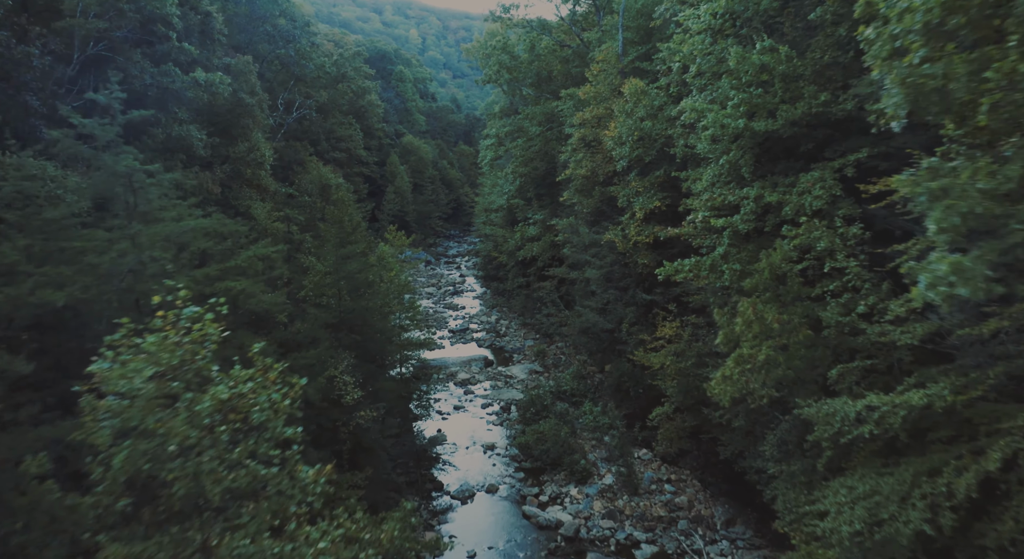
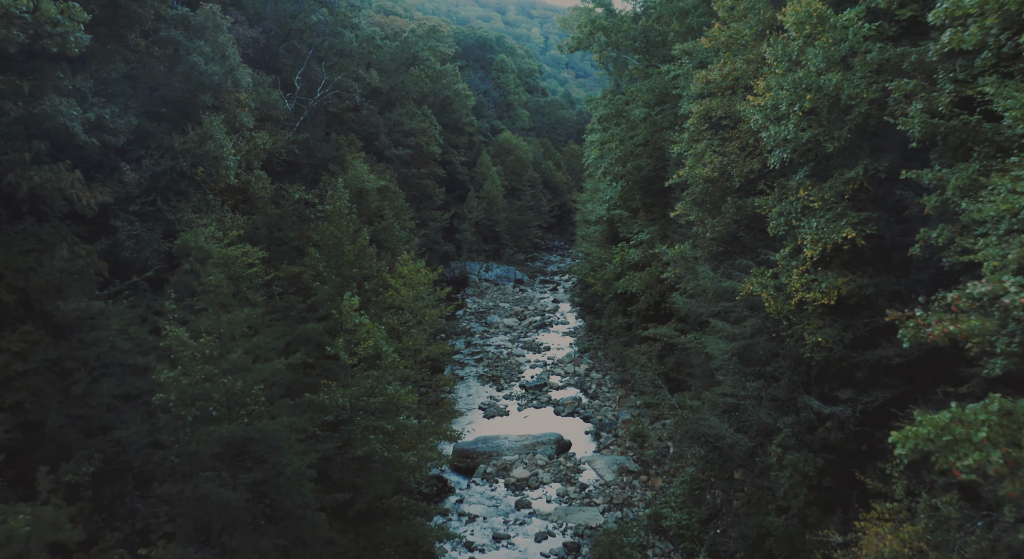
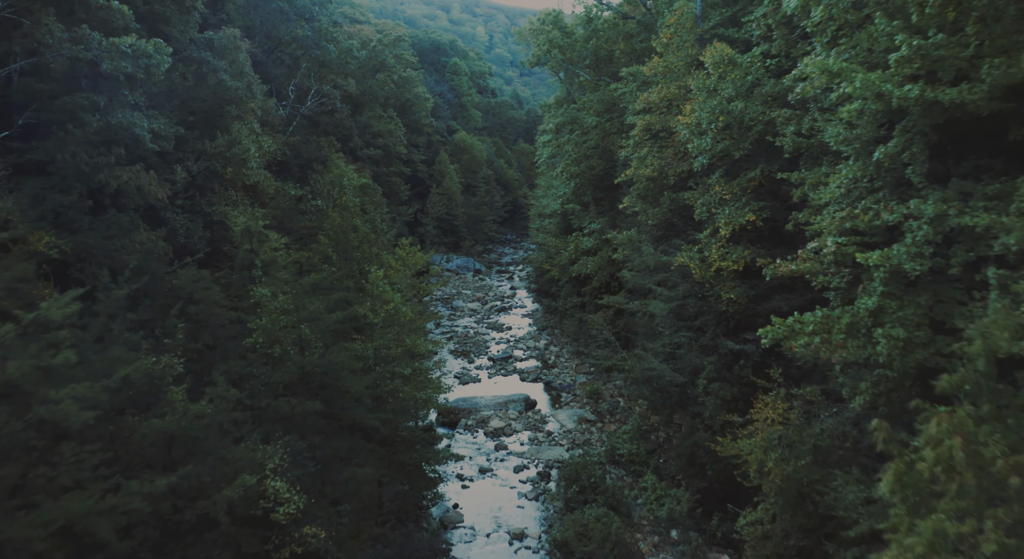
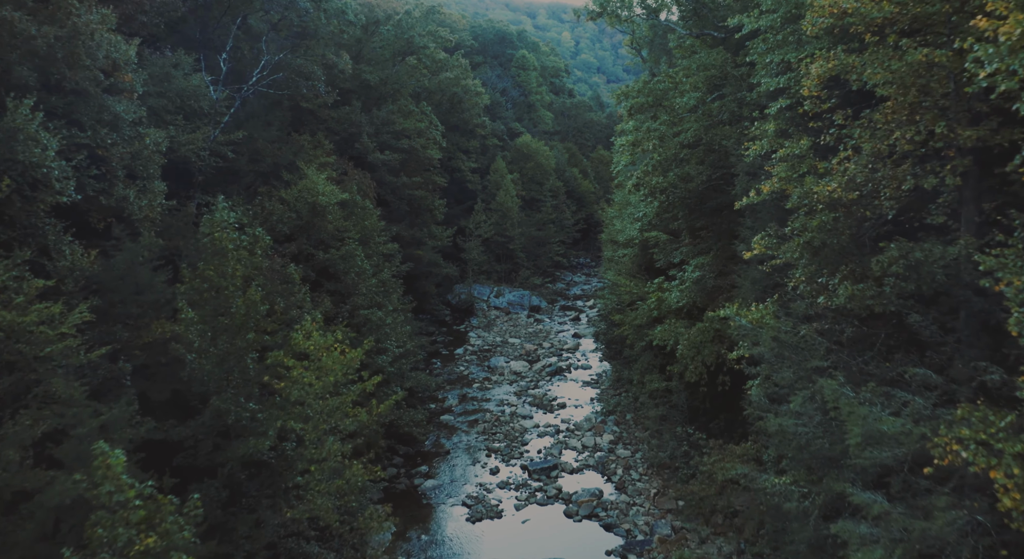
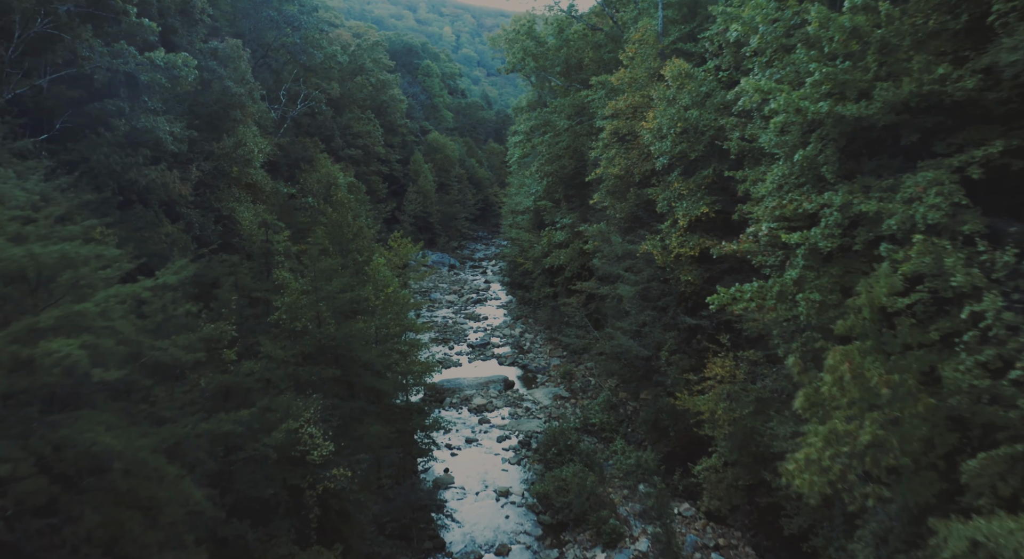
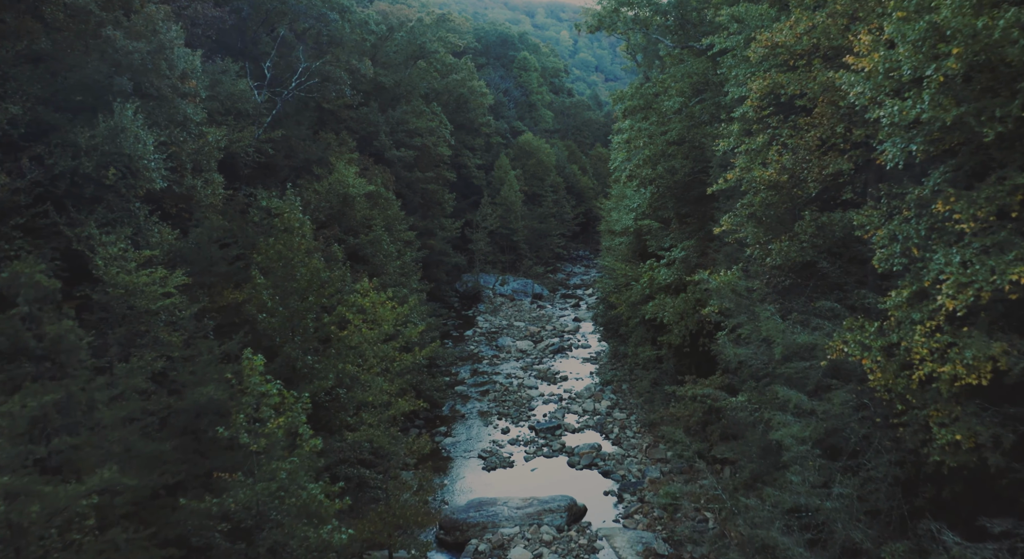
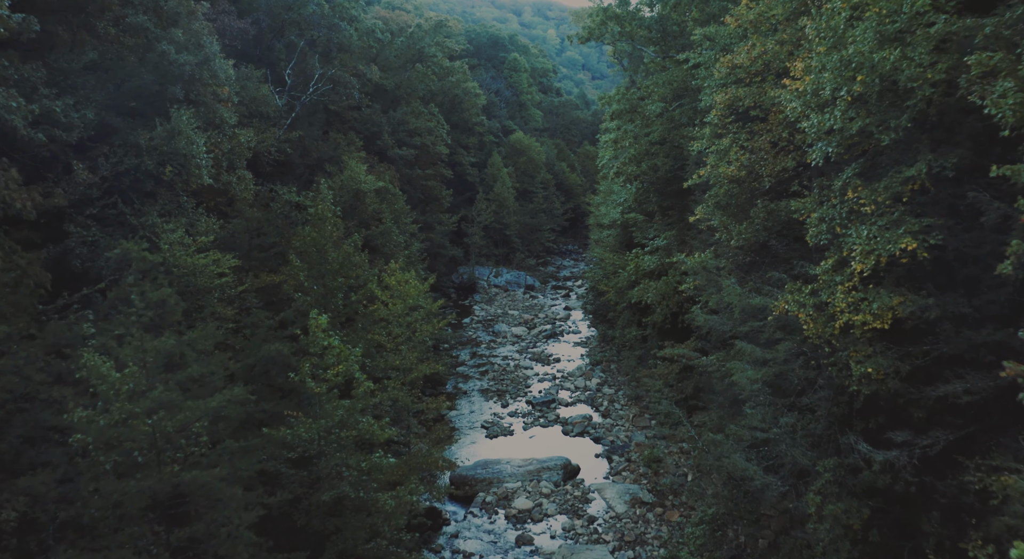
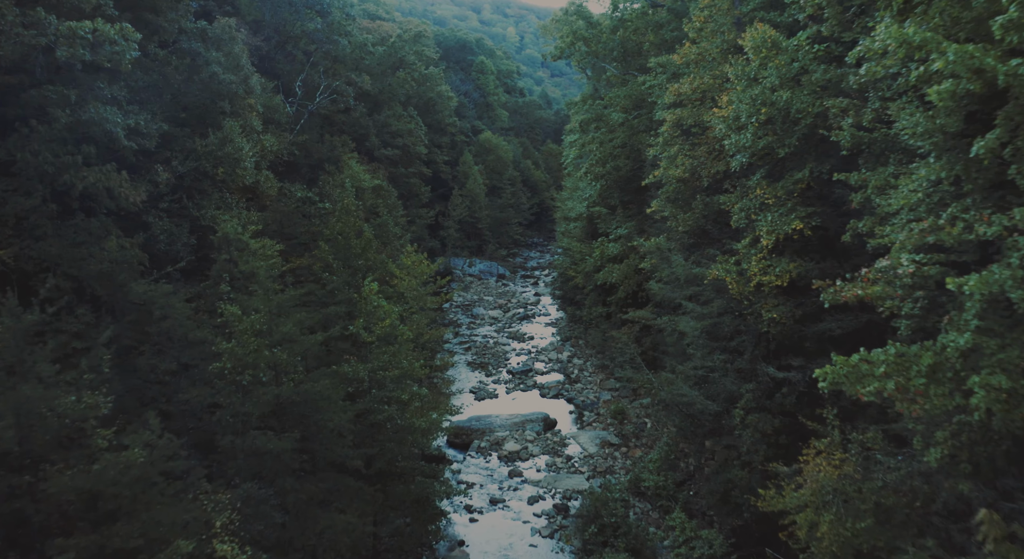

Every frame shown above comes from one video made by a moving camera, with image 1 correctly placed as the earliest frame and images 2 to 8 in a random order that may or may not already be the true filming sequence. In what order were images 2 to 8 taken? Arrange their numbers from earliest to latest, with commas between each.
5, 3, 8, 2, 7, 6, 4
